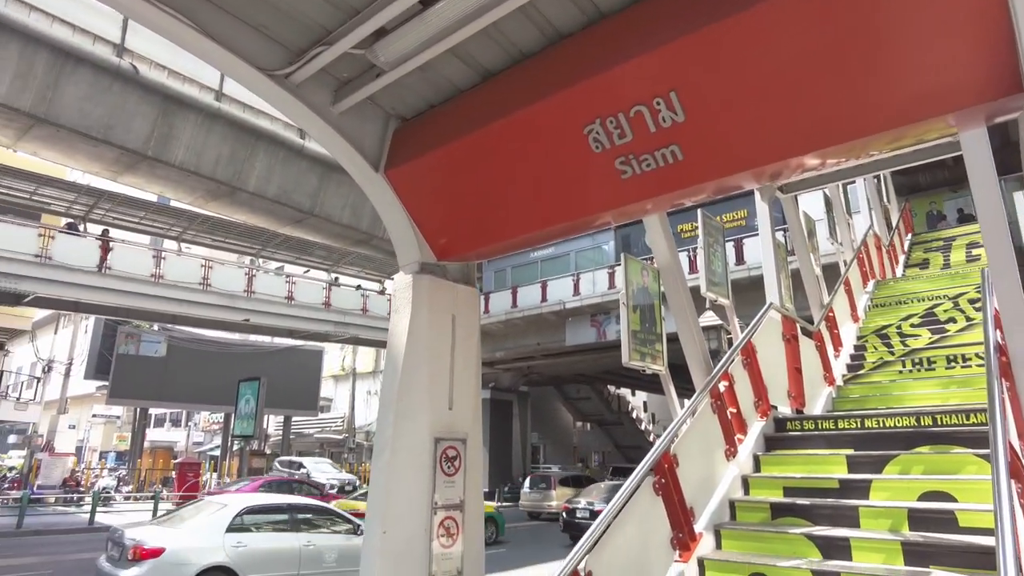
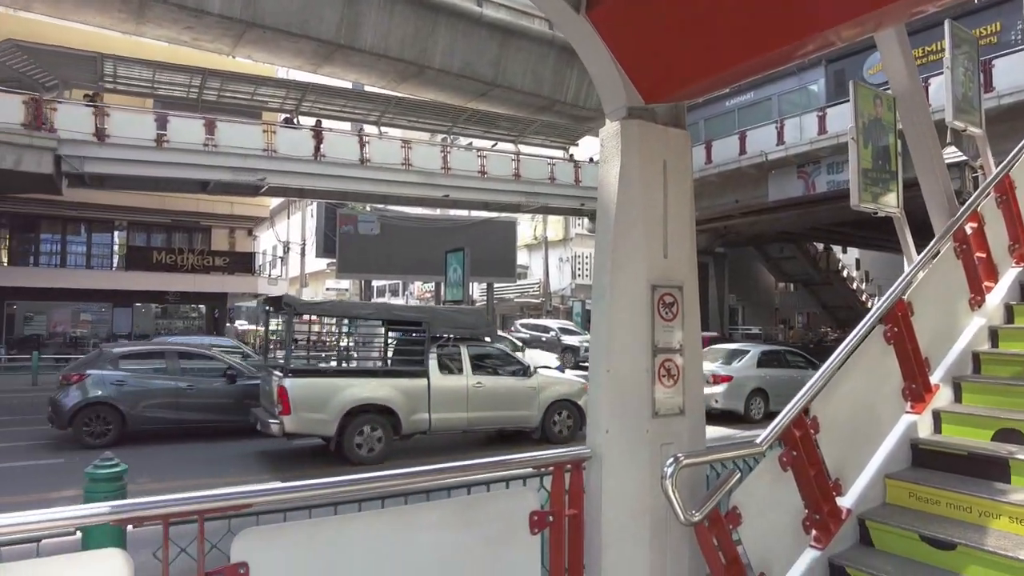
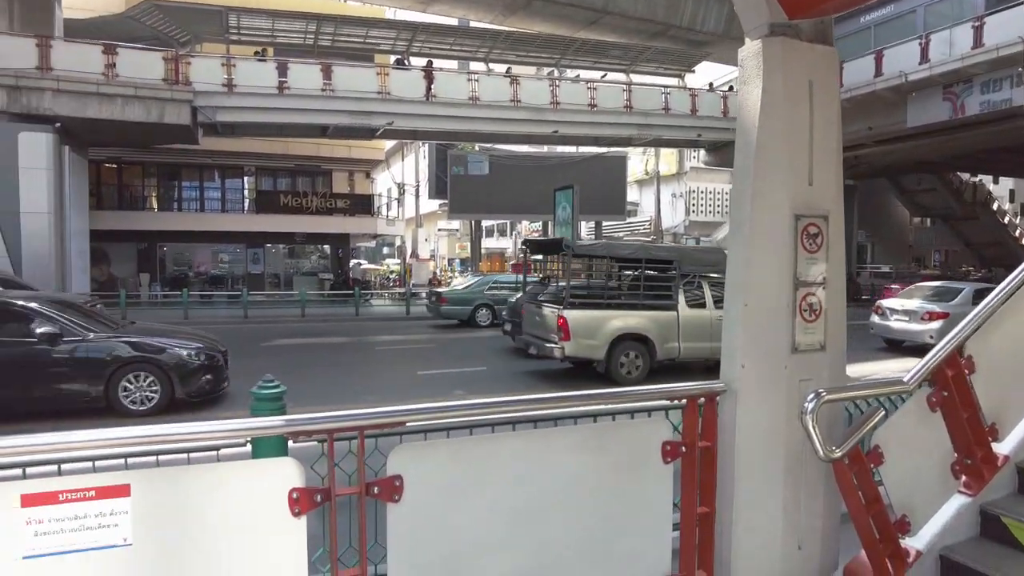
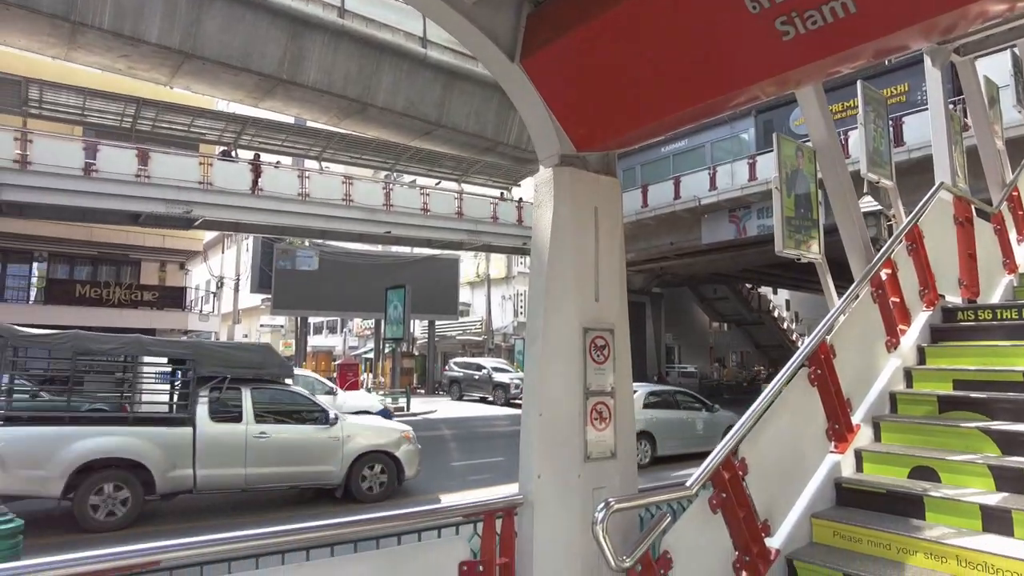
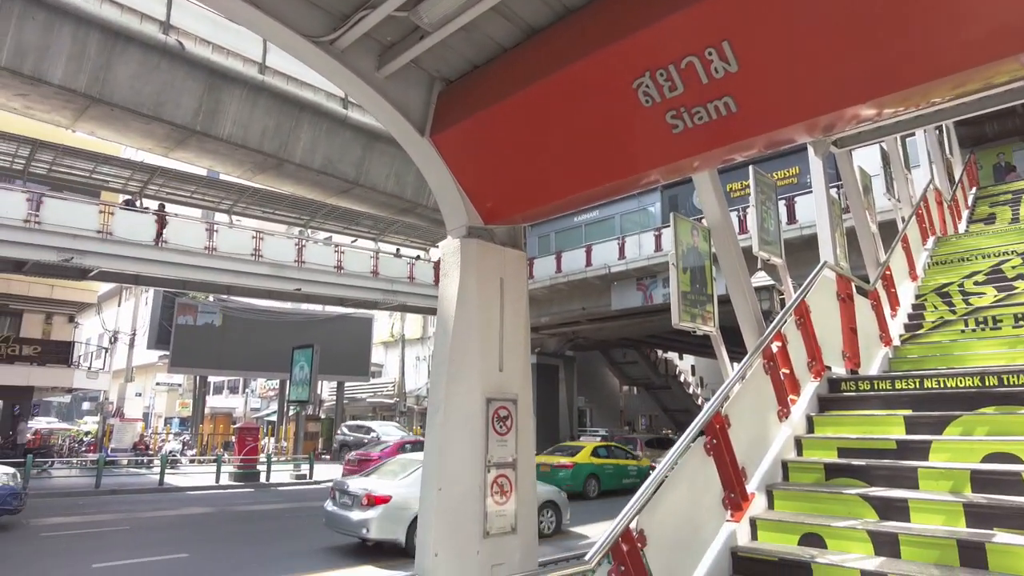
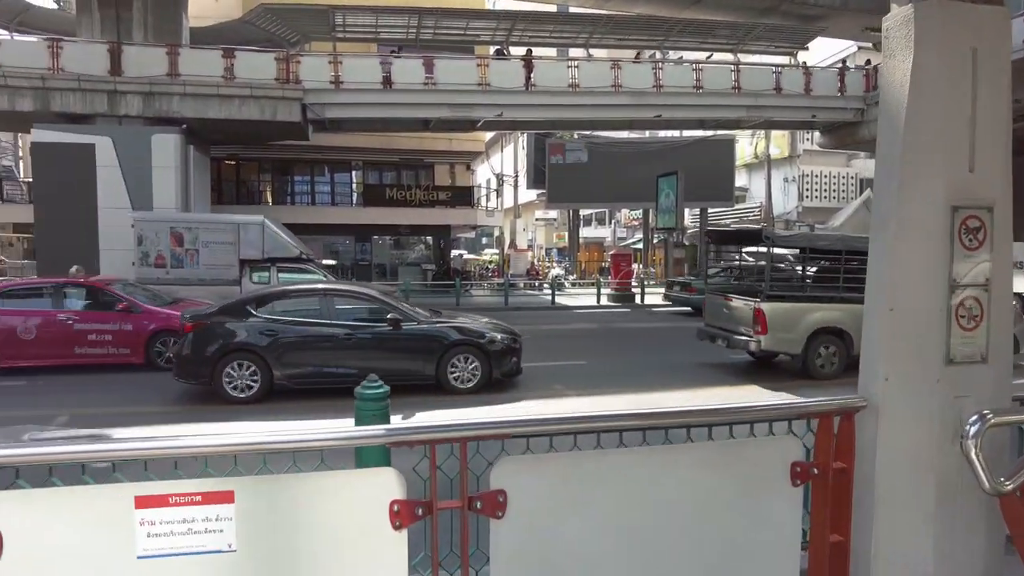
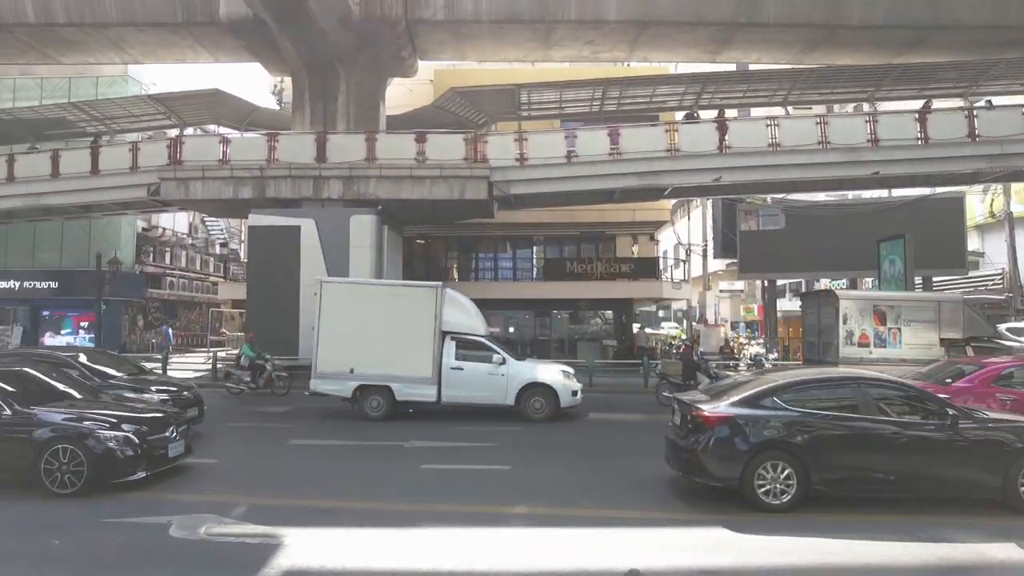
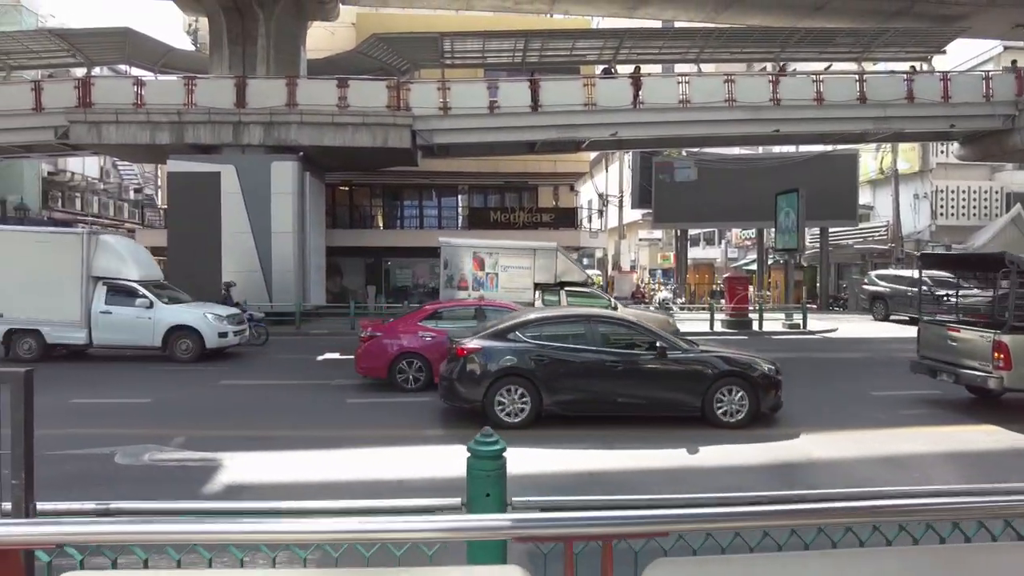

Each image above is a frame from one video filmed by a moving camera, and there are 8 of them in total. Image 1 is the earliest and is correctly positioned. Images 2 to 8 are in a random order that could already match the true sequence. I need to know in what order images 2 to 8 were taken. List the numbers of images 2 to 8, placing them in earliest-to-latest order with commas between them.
5, 4, 2, 3, 6, 8, 7
